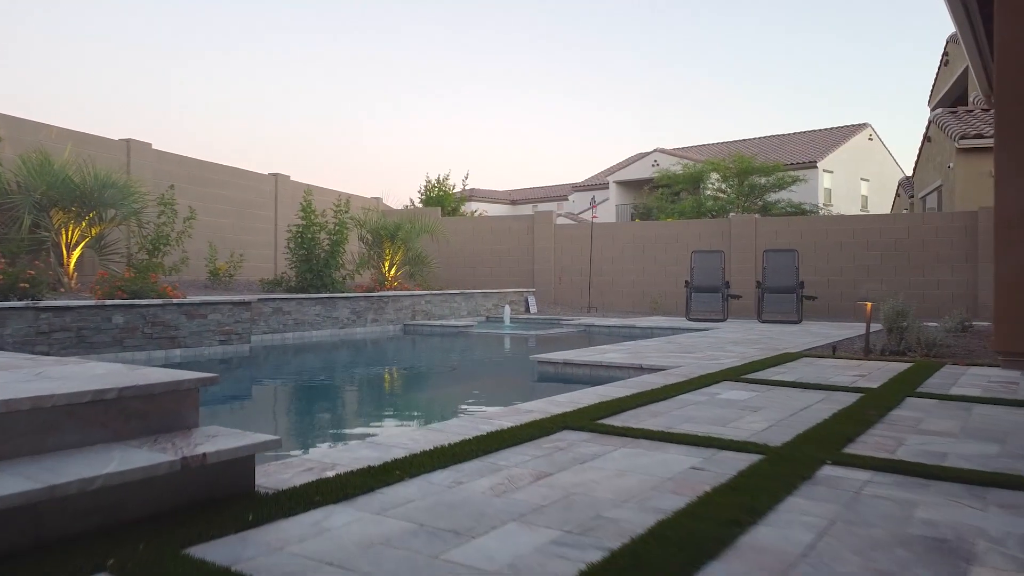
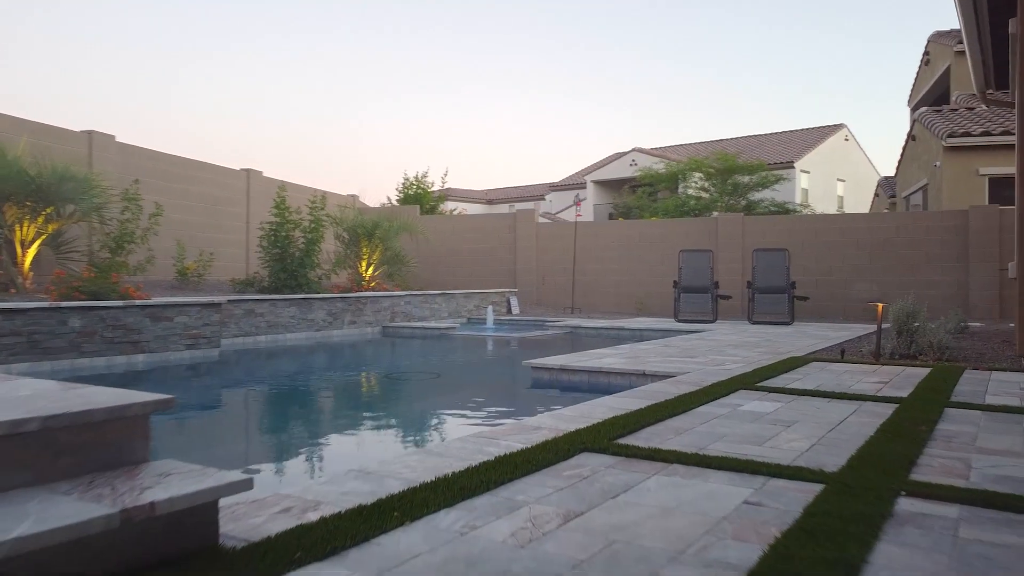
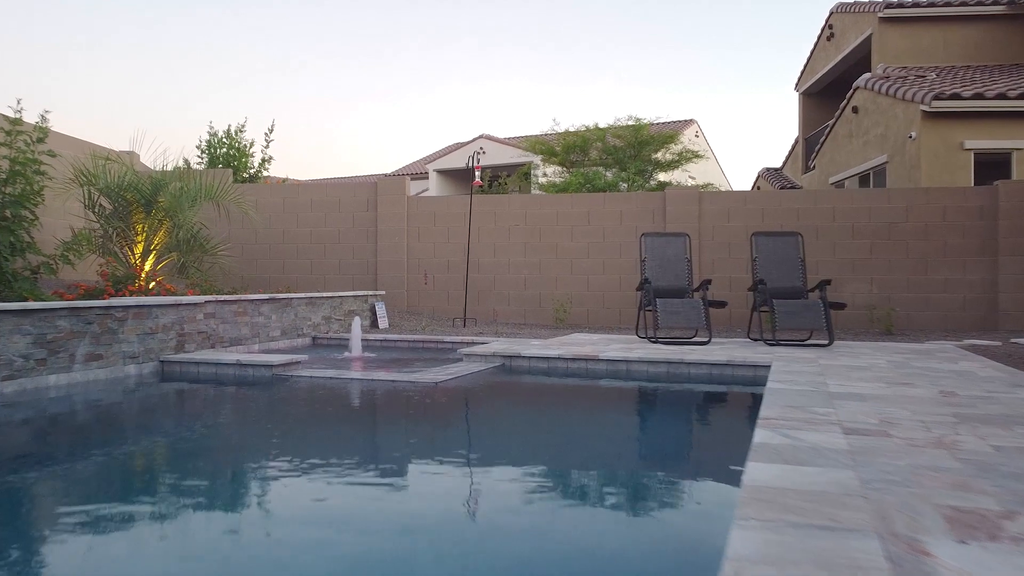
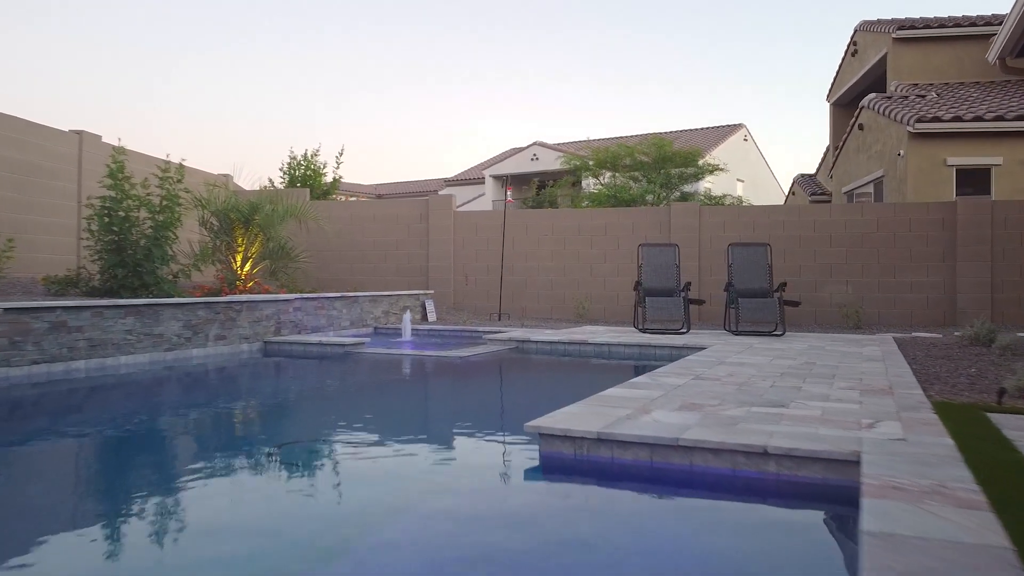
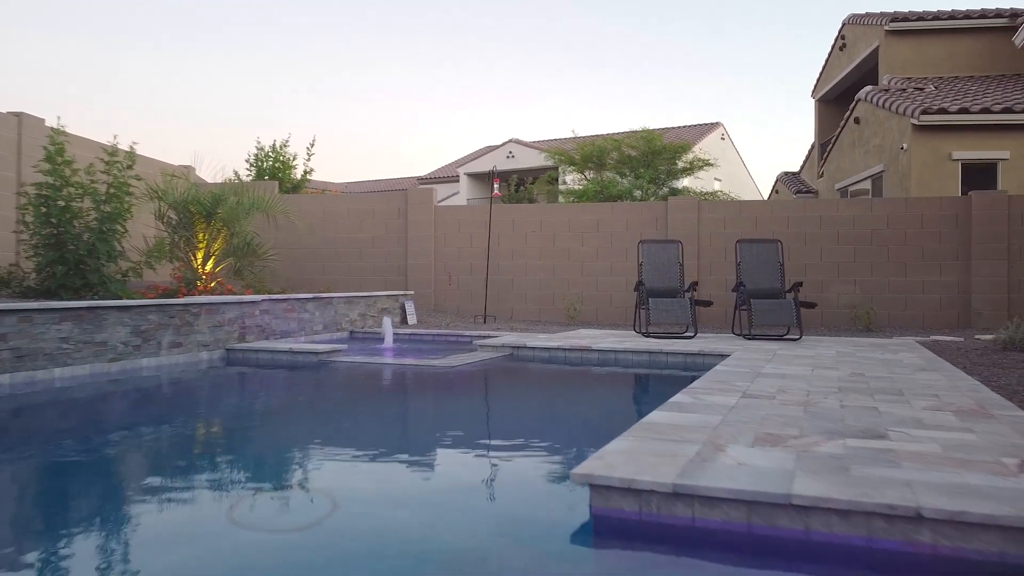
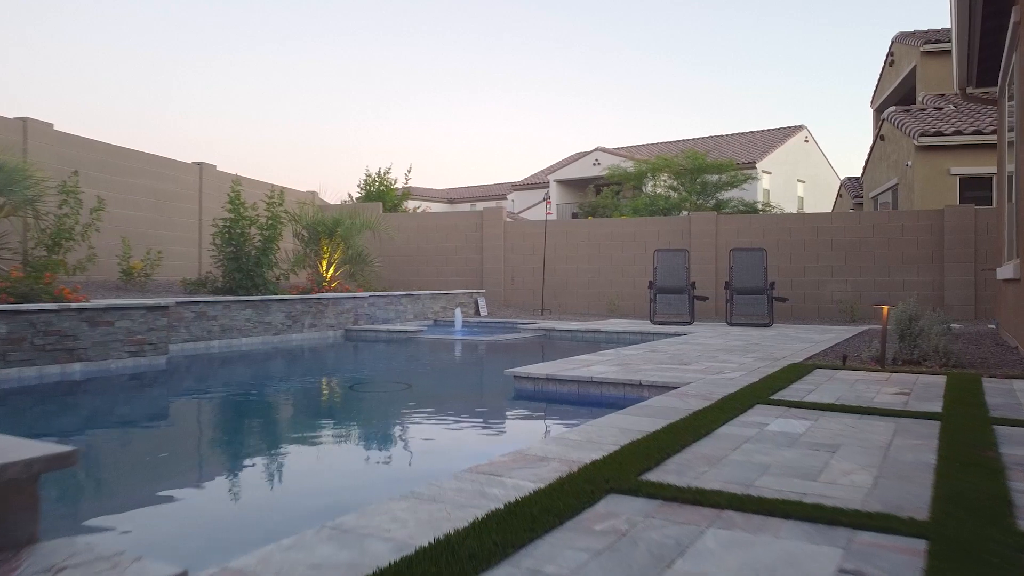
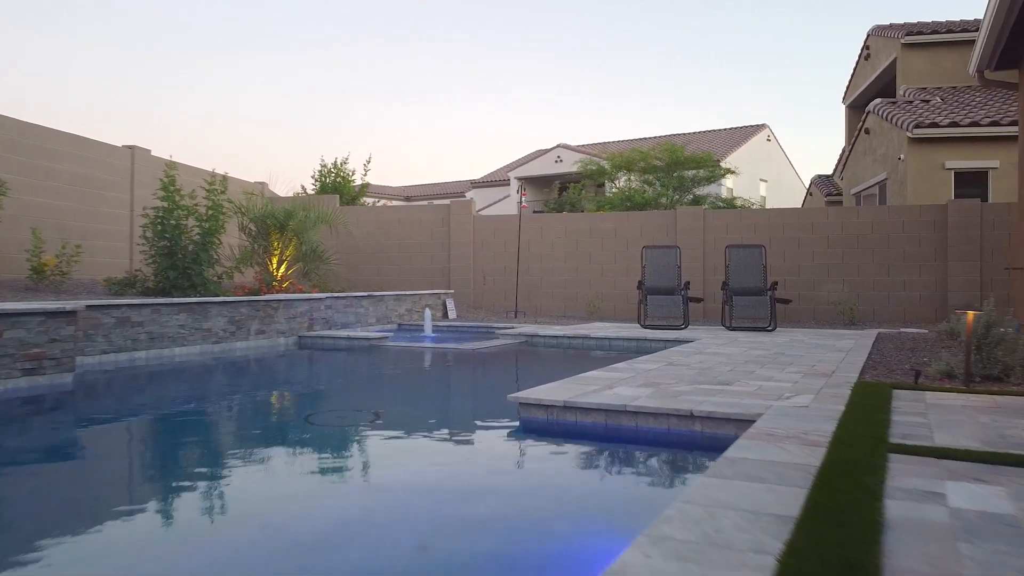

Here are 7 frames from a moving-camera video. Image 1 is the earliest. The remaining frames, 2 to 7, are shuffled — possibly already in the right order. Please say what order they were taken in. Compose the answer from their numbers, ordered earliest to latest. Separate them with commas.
2, 6, 7, 4, 5, 3
